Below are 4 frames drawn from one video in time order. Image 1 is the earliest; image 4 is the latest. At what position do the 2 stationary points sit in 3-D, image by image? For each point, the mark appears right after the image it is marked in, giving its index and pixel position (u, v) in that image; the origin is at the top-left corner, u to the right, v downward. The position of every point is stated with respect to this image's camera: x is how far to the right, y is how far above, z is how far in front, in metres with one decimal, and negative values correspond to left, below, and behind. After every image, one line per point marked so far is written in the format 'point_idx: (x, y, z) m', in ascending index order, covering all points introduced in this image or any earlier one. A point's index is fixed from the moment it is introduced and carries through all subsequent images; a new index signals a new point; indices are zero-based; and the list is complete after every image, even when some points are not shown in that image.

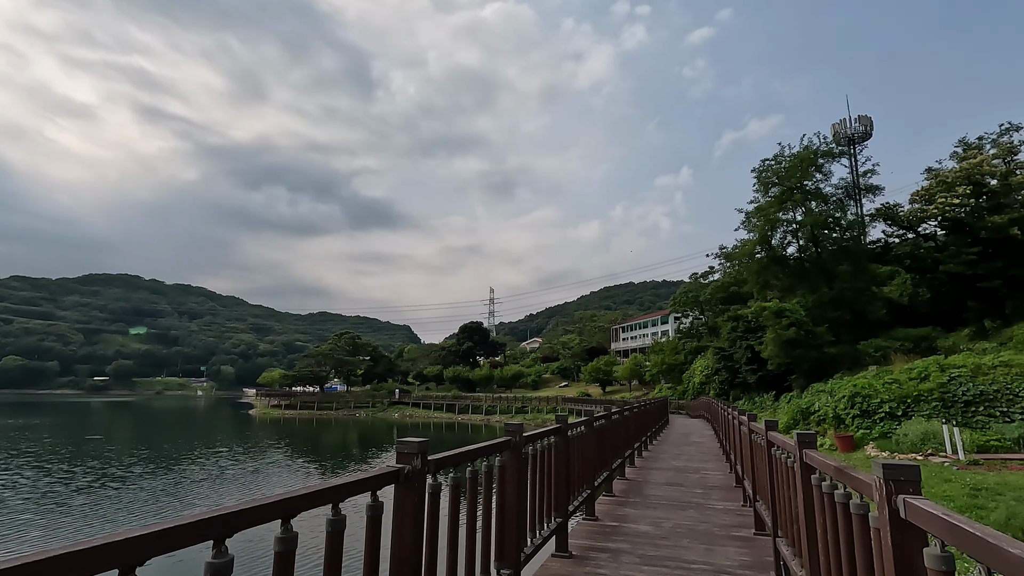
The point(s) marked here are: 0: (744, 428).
0: (+2.4, -1.5, +5.4) m
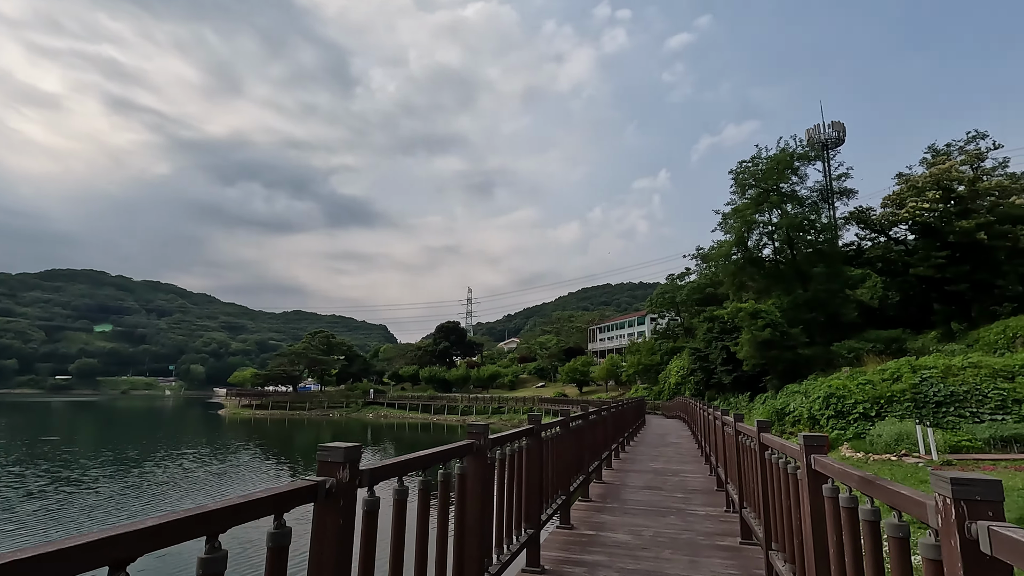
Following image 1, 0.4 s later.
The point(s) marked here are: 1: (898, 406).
0: (+2.1, -1.4, +5.2) m
1: (+8.0, -2.5, +10.8) m
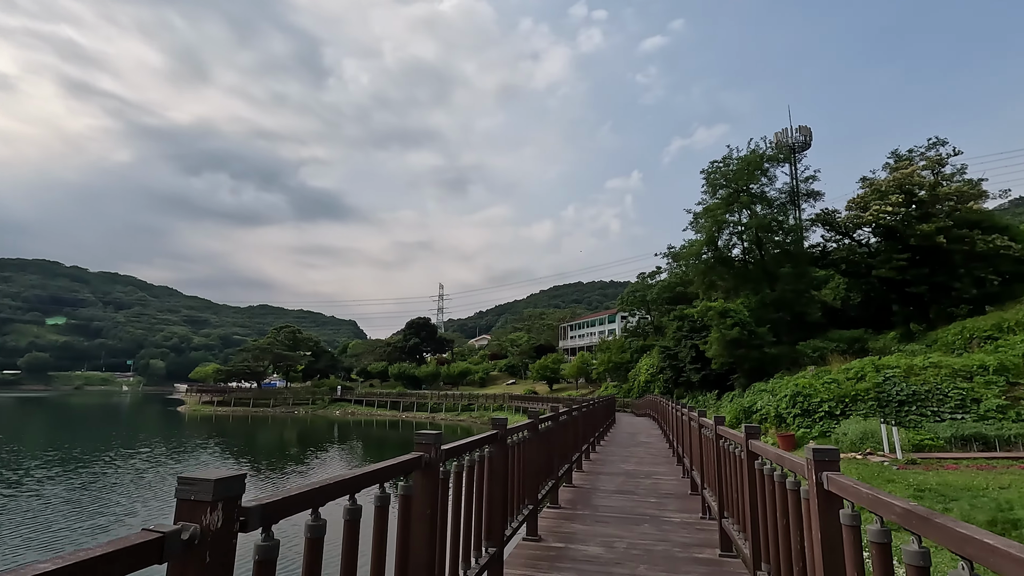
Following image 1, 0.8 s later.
0: (+1.8, -1.4, +5.1) m
1: (+7.4, -2.5, +11.0) m
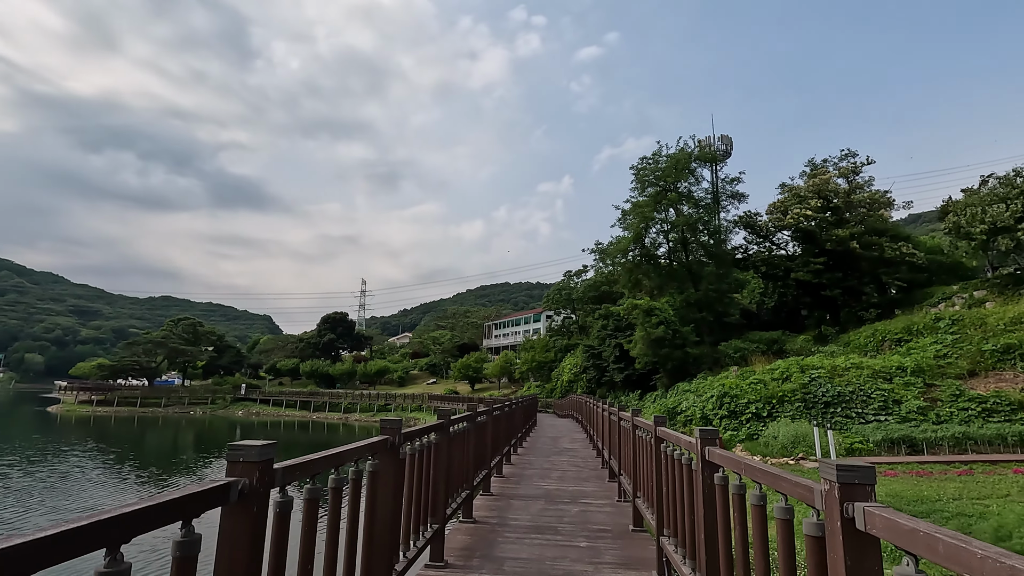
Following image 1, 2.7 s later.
0: (+1.0, -1.1, +4.0) m
1: (+5.6, -2.4, +10.6) m
